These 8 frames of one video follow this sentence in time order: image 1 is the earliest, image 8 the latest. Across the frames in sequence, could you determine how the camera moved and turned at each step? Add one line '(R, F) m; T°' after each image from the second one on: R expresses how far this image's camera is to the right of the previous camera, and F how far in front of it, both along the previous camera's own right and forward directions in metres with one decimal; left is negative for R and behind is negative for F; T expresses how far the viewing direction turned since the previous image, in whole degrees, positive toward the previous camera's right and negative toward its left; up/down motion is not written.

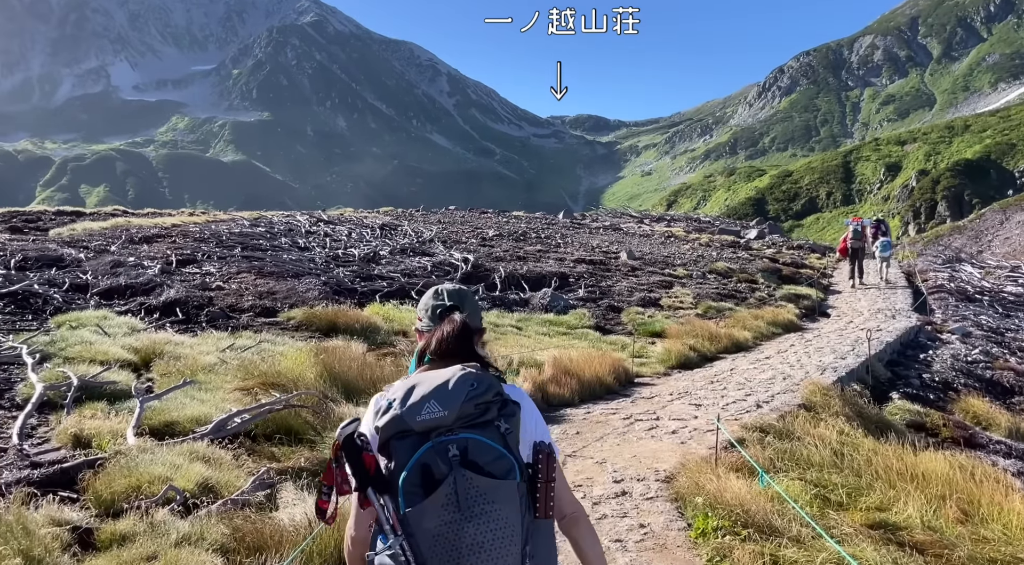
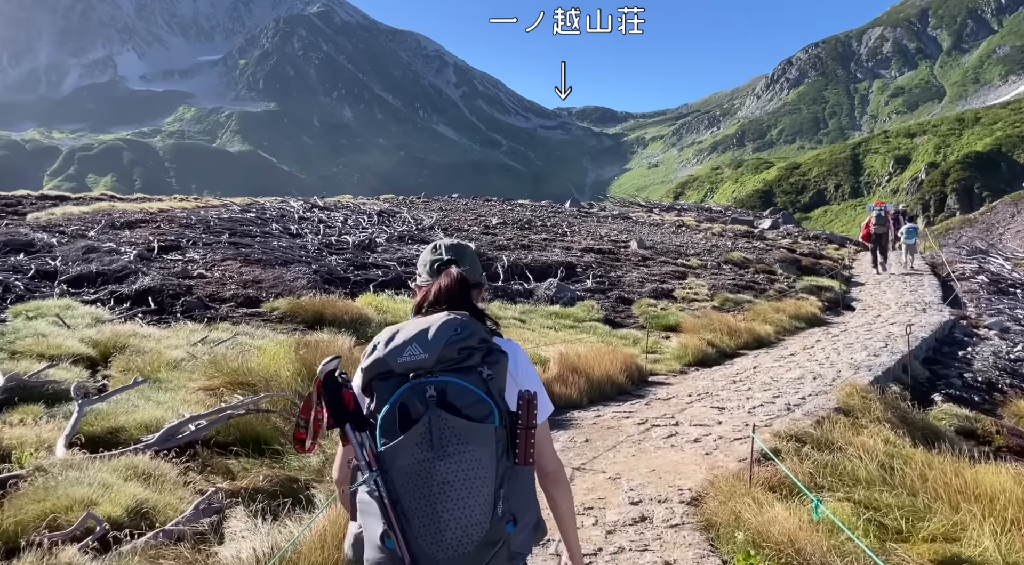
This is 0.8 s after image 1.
(+0.1, +1.2) m; 0°
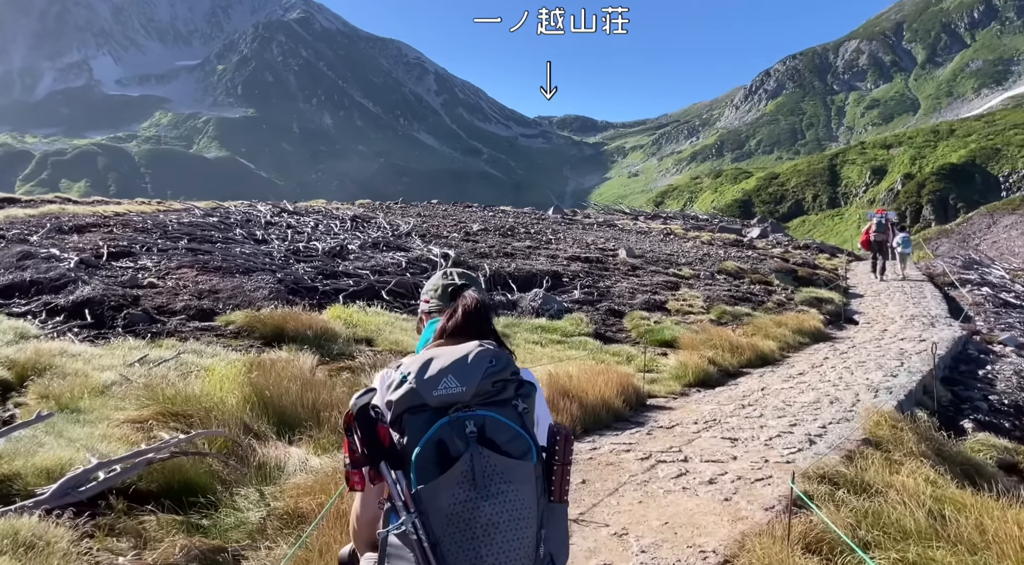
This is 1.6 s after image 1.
(0.0, +1.3) m; +2°
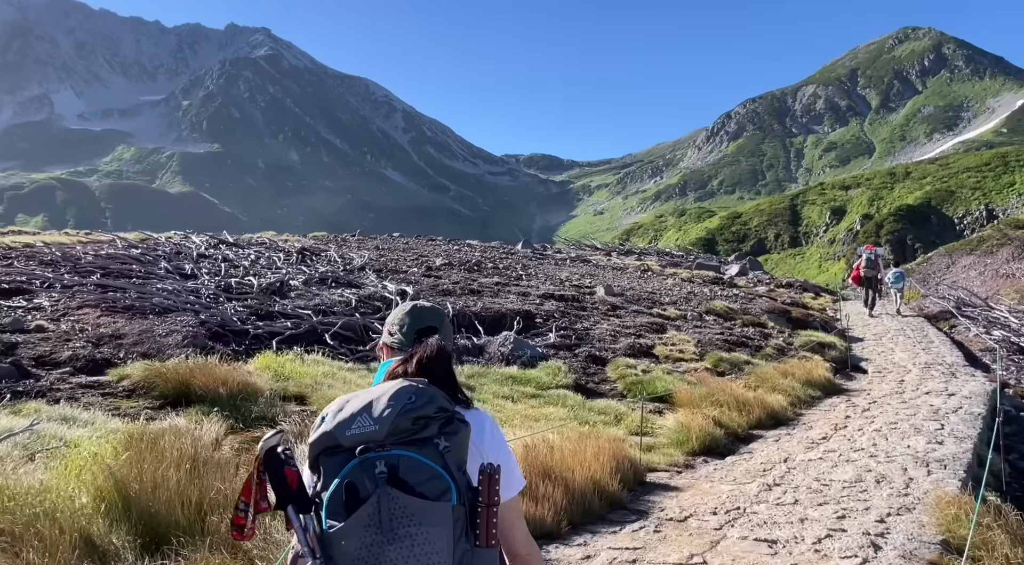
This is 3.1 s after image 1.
(0.0, +2.2) m; +3°
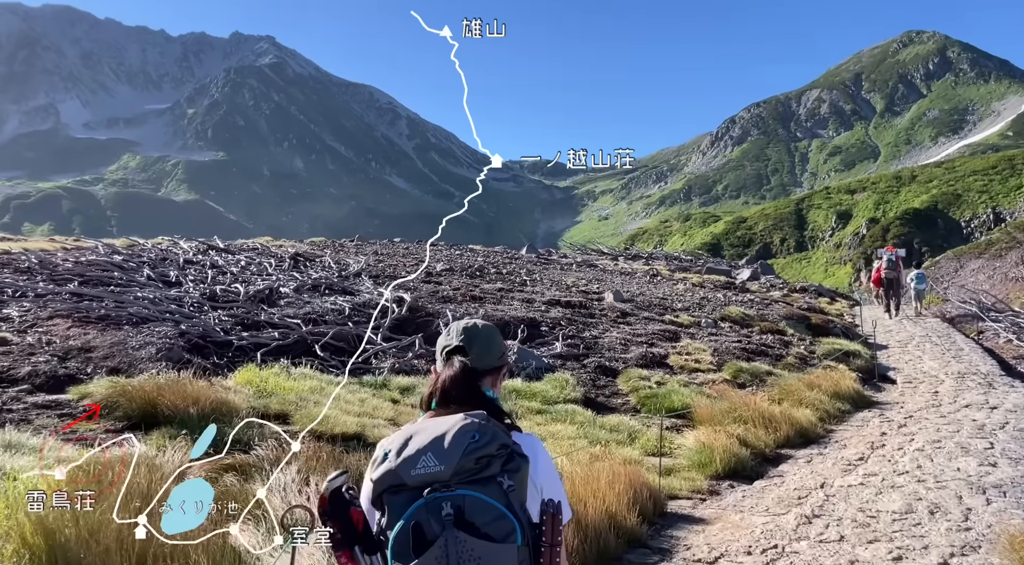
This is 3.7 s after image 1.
(0.0, +1.0) m; 0°
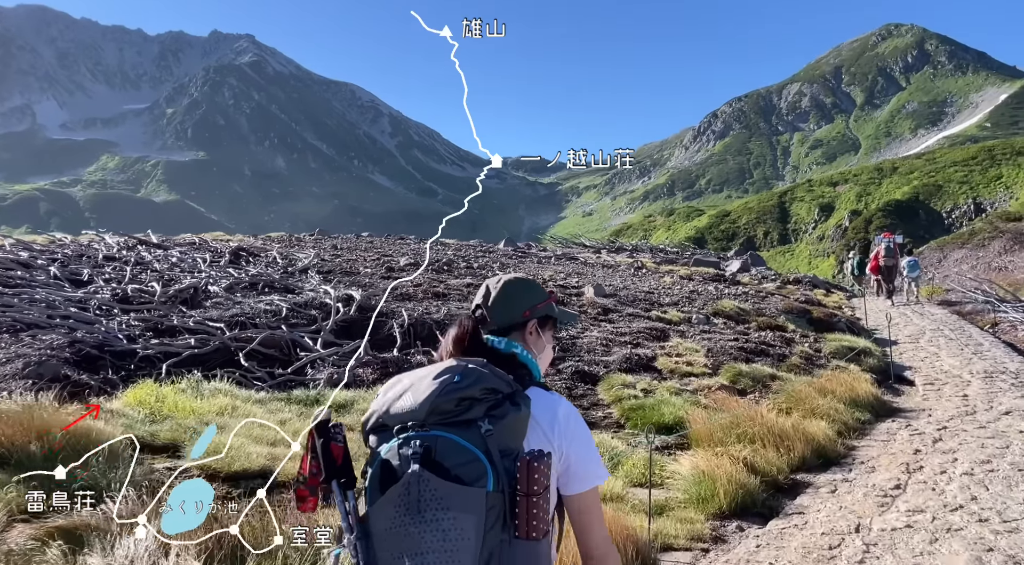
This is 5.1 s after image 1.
(+0.4, +1.9) m; +1°
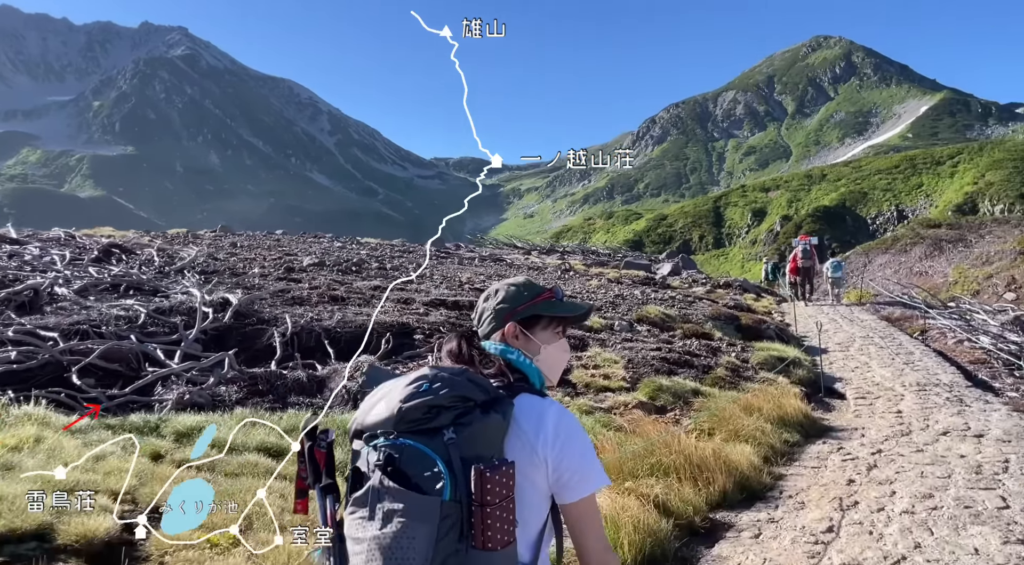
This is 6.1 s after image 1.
(+0.6, +1.3) m; +5°
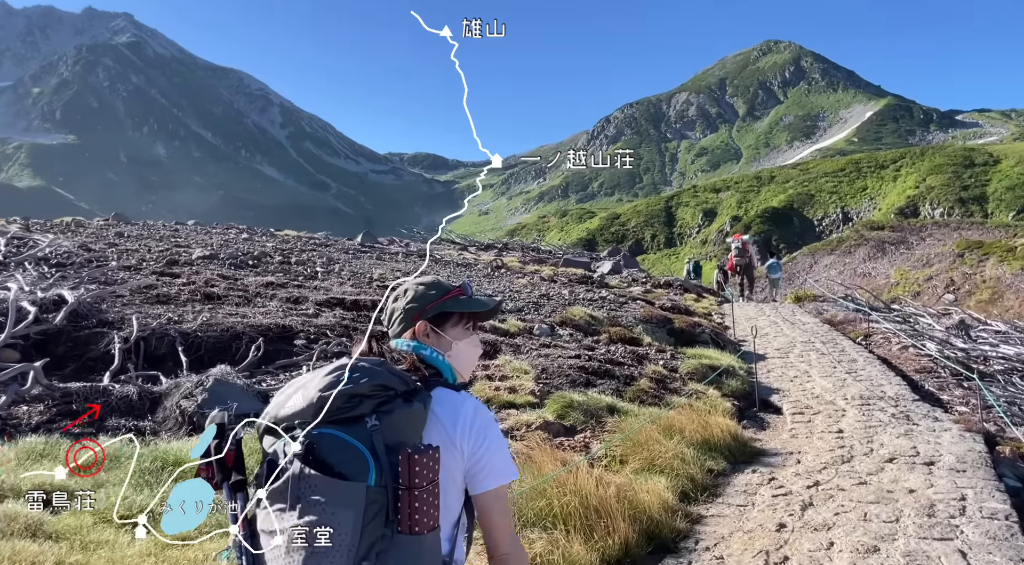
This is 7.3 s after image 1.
(+0.8, +1.5) m; +3°
